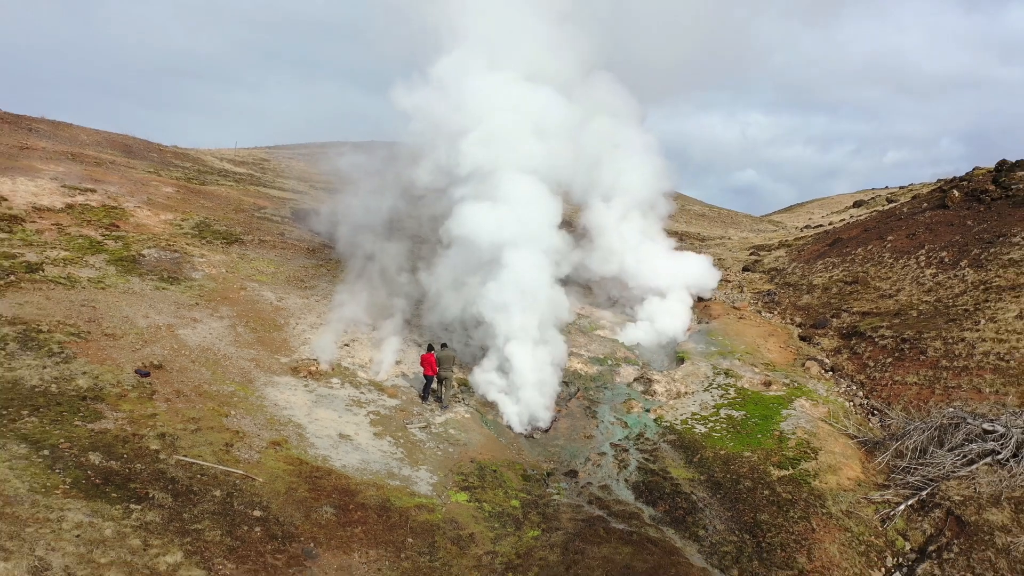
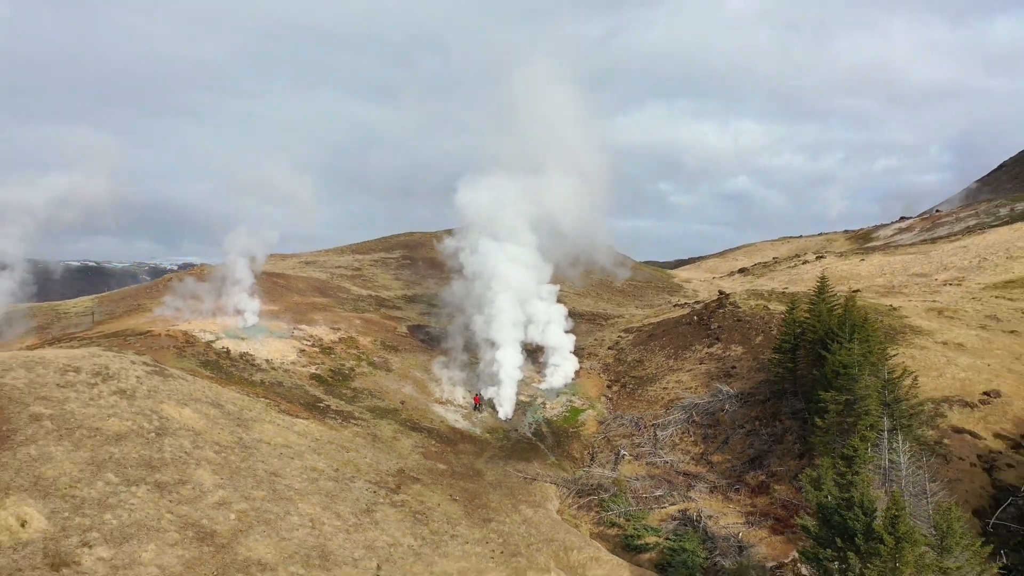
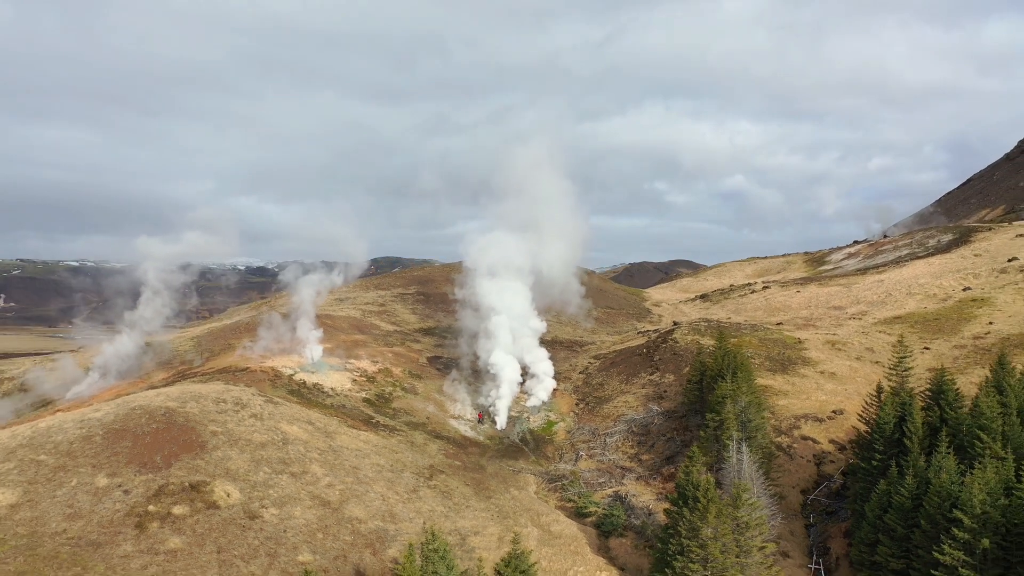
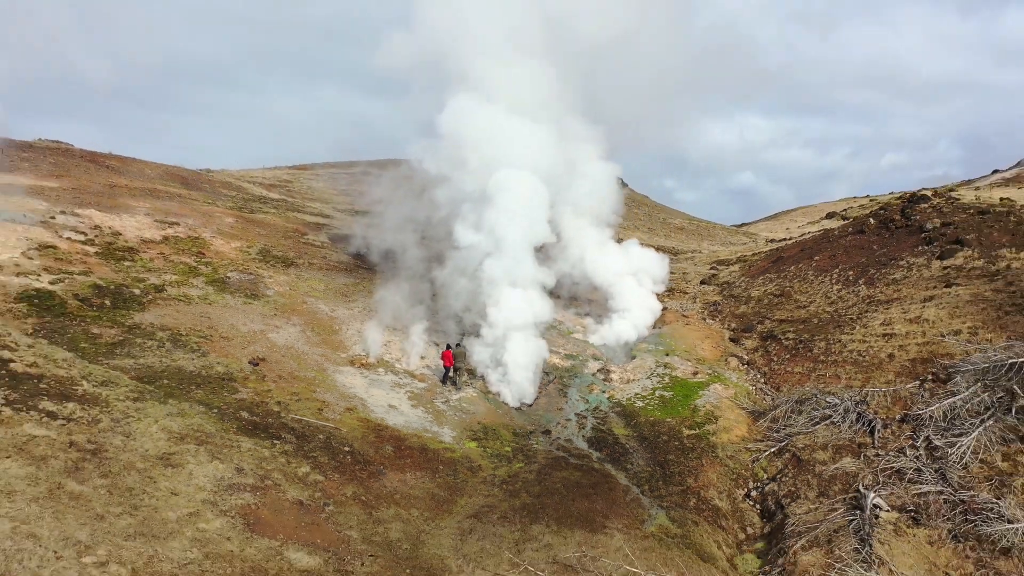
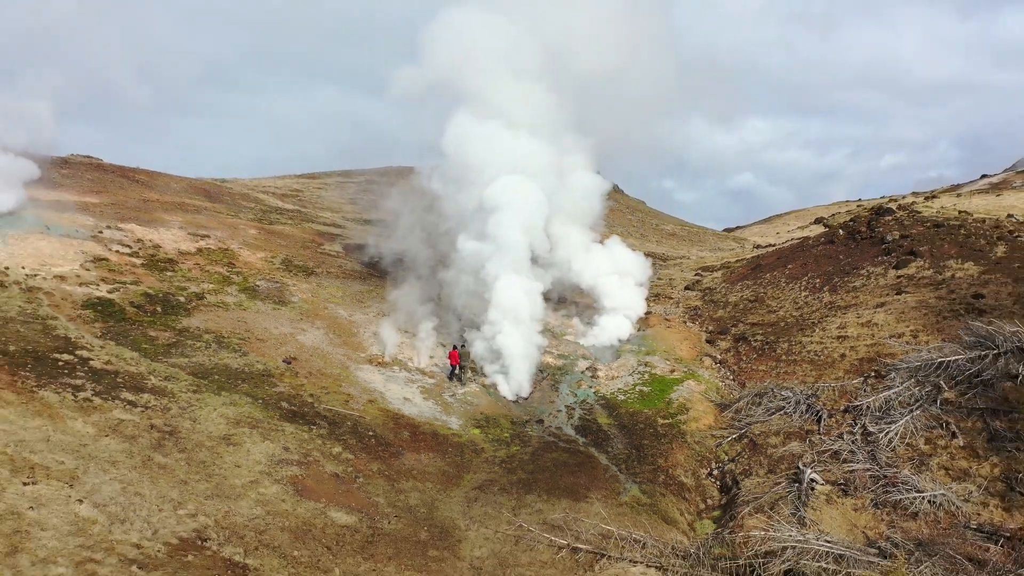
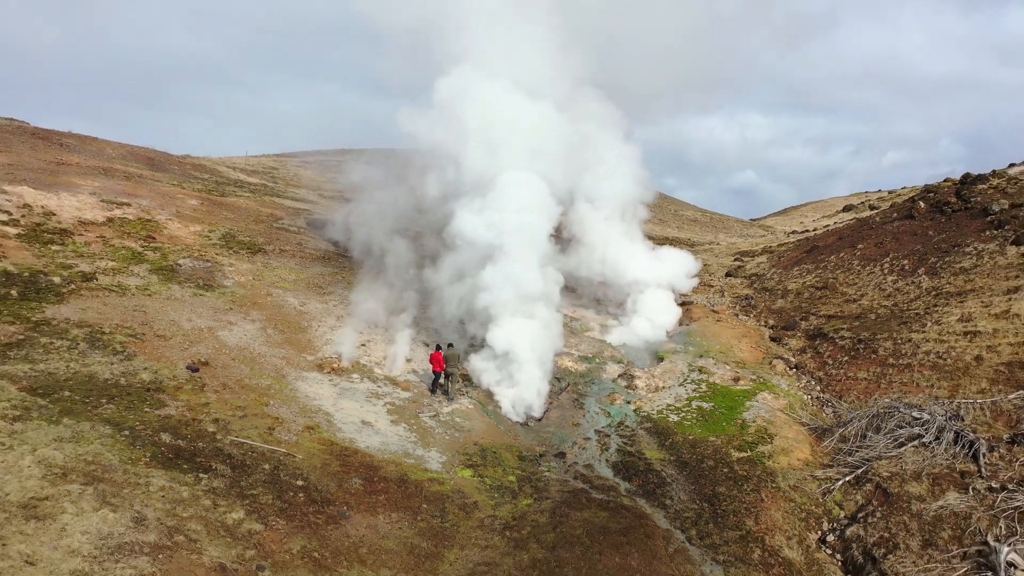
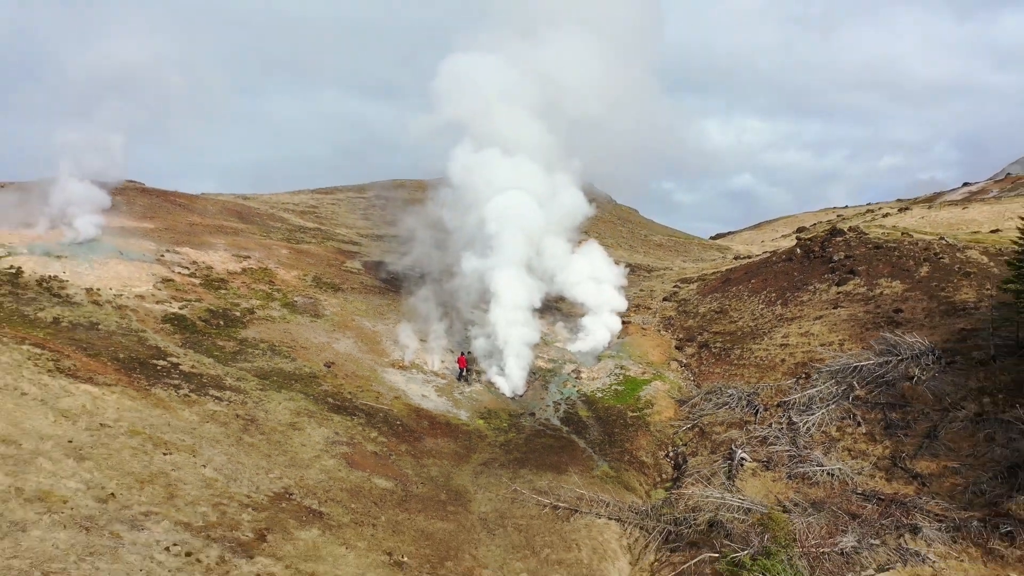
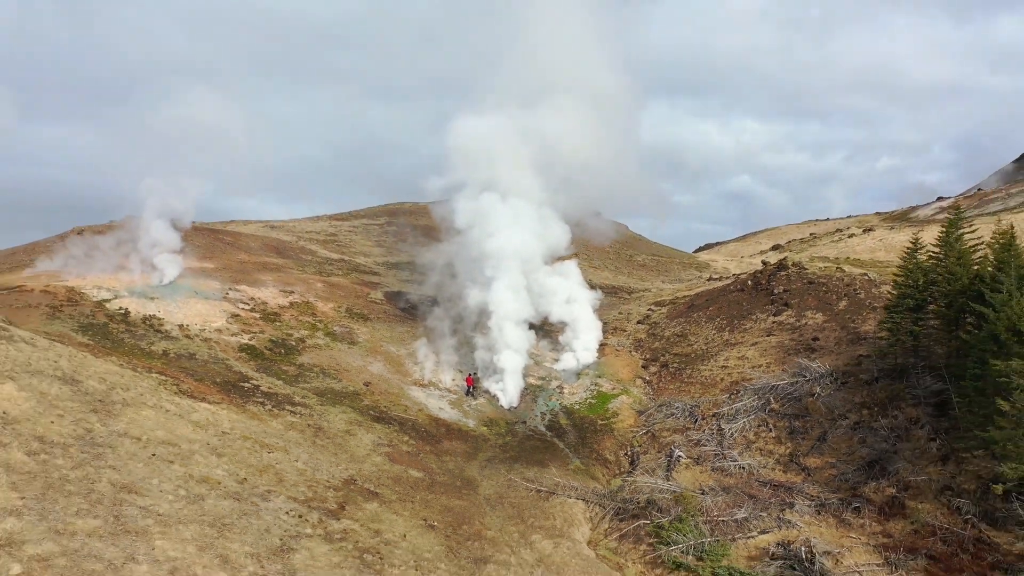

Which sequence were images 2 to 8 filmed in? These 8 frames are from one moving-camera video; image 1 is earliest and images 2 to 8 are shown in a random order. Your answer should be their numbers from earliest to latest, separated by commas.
6, 4, 5, 7, 8, 2, 3
